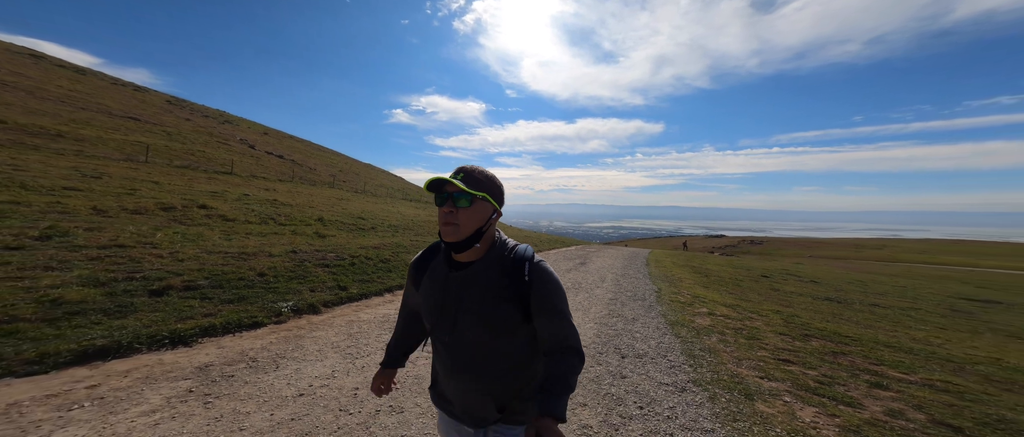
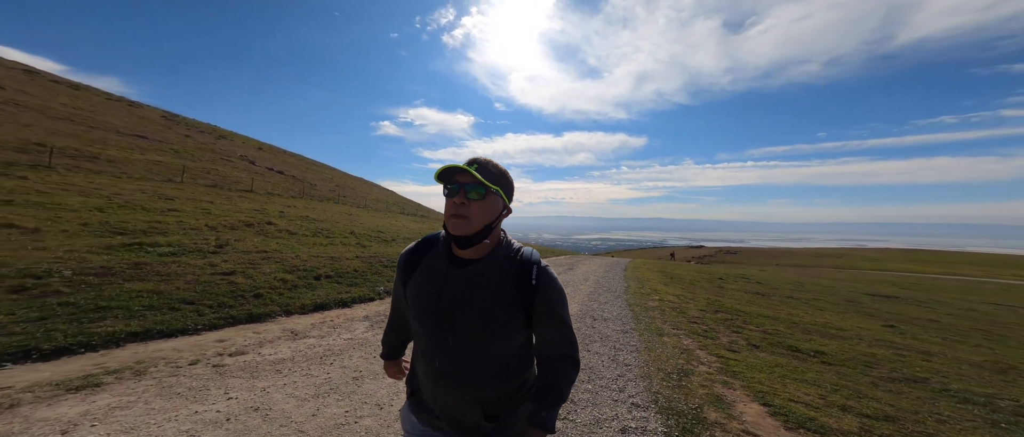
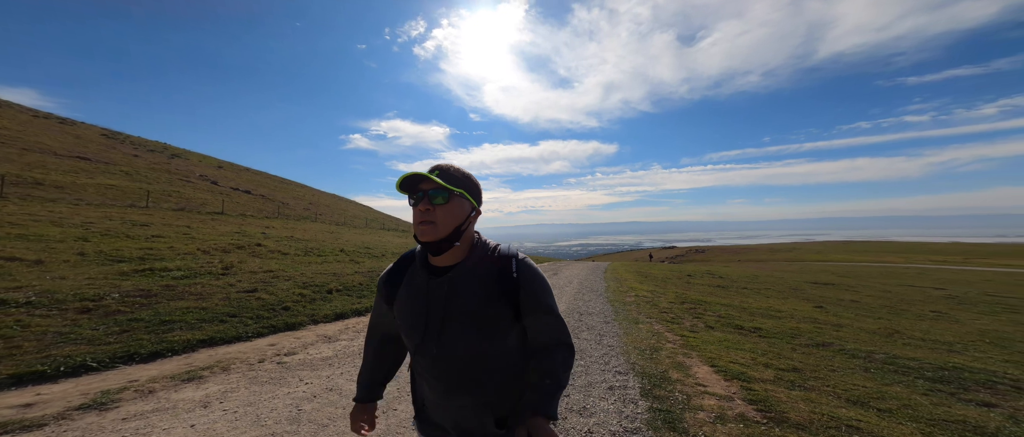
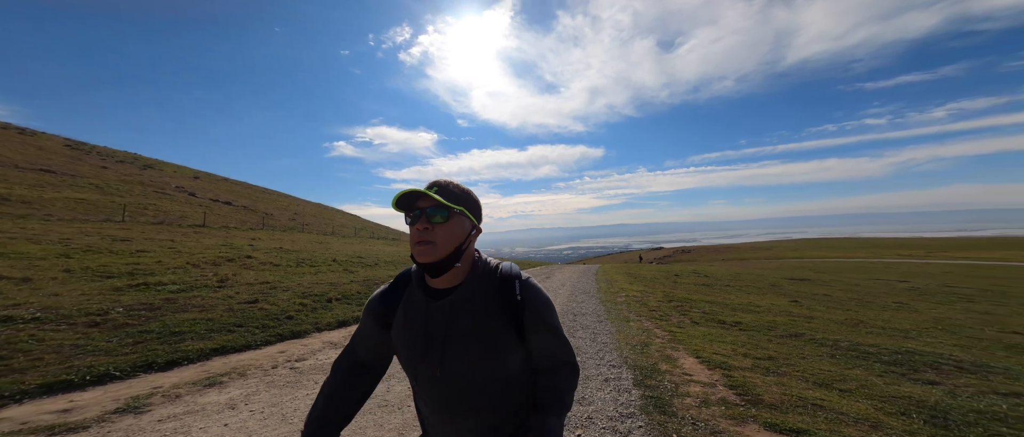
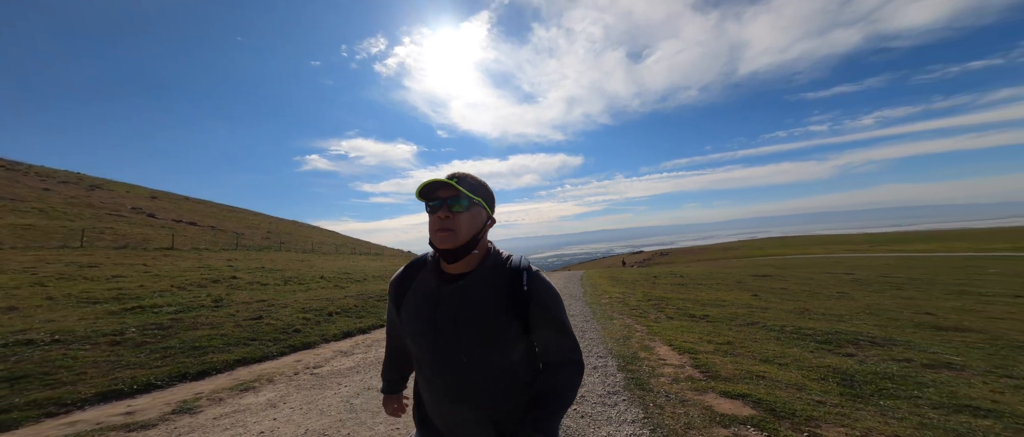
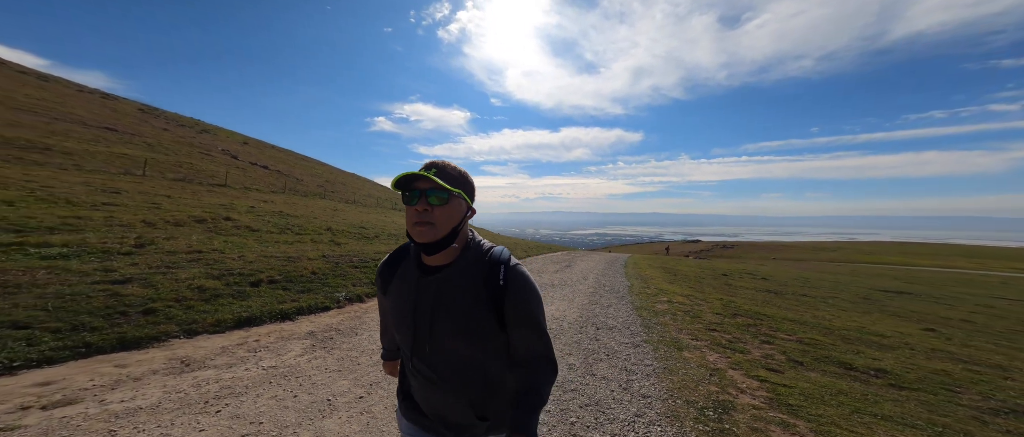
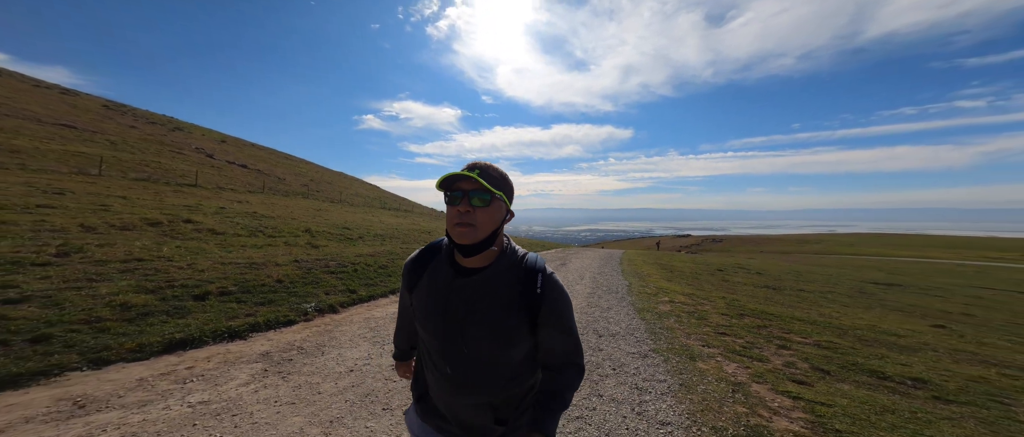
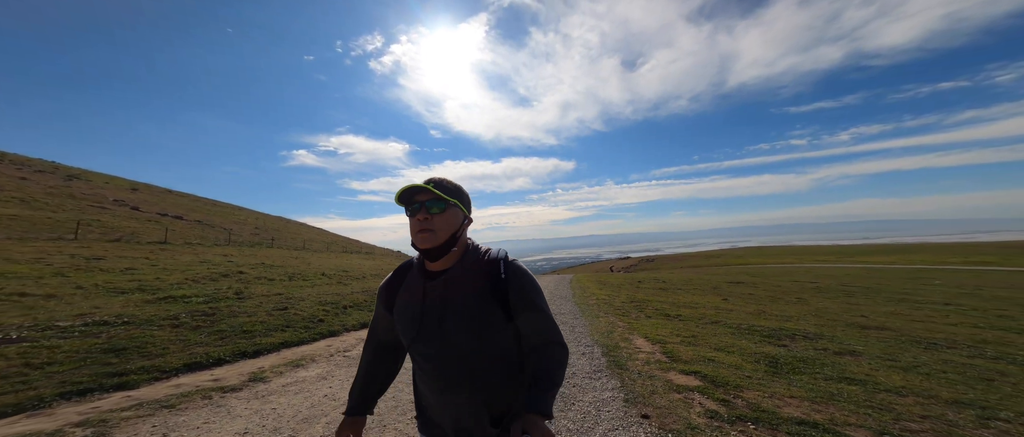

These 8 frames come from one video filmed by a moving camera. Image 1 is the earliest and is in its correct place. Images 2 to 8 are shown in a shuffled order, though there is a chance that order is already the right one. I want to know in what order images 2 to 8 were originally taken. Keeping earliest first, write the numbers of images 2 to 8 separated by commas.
7, 6, 2, 3, 4, 5, 8
